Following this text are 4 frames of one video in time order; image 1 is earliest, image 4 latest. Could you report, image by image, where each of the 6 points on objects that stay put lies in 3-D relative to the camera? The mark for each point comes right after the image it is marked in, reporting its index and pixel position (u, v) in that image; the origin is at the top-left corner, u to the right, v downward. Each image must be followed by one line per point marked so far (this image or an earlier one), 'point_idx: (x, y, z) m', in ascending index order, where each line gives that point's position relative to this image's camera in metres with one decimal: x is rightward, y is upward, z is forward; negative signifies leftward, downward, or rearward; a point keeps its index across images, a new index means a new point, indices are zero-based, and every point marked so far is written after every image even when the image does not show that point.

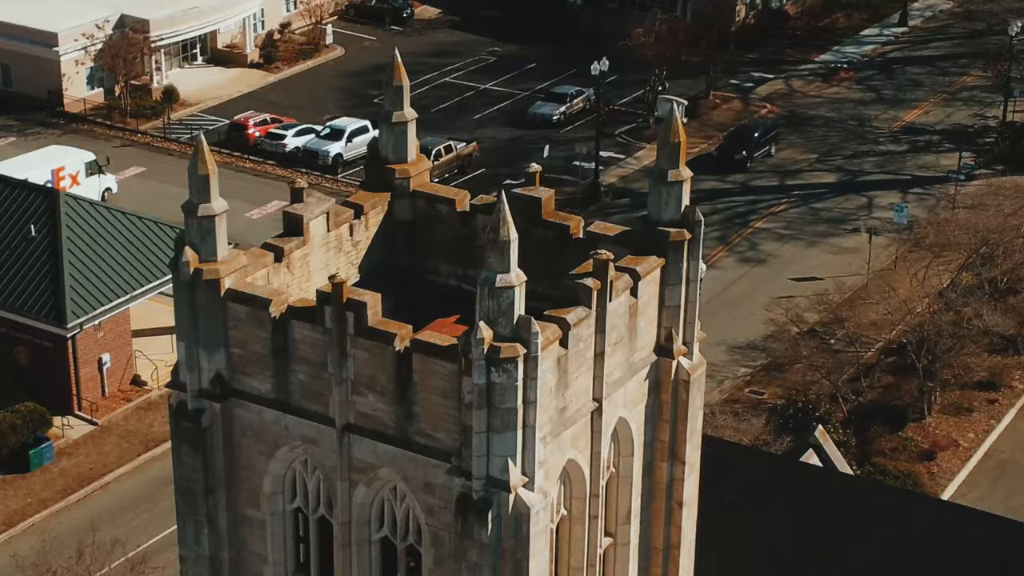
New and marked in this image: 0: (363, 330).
0: (-3.4, -1.0, +18.9) m
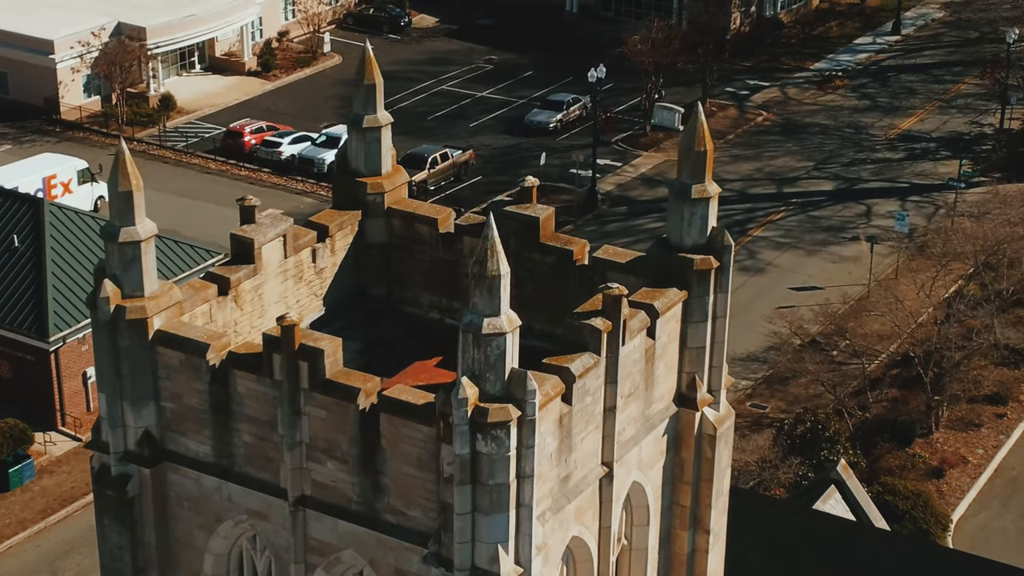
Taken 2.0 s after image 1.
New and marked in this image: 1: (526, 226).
0: (-3.6, -1.8, +15.4) m
1: (+0.3, +1.4, +18.7) m
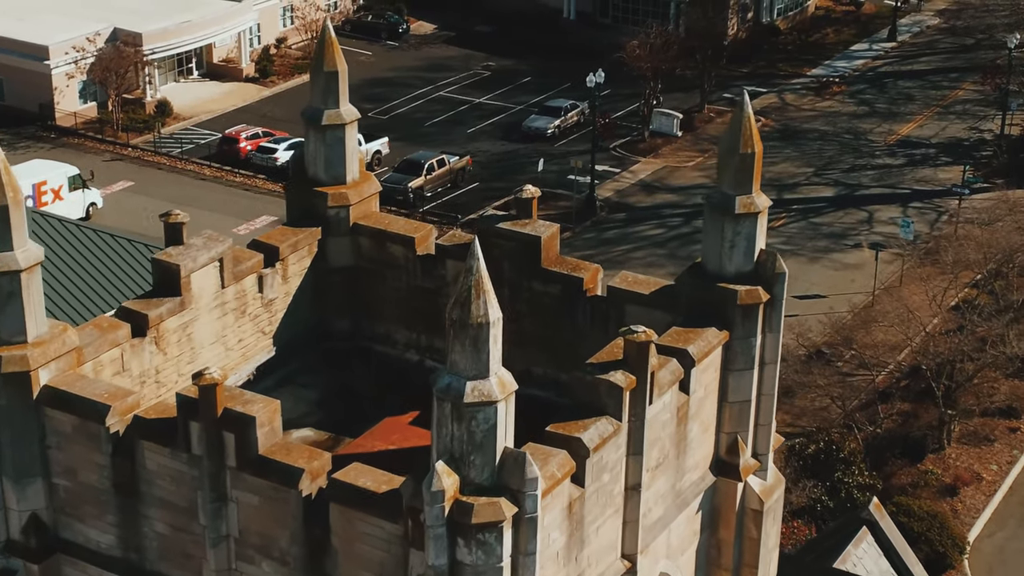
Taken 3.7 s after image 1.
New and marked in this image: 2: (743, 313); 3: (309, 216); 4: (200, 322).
0: (-3.7, -2.4, +11.6) m
1: (+0.2, +0.7, +15.0) m
2: (+3.9, -0.4, +13.9) m
3: (-3.9, +1.4, +16.1) m
4: (-5.5, -0.6, +14.7) m
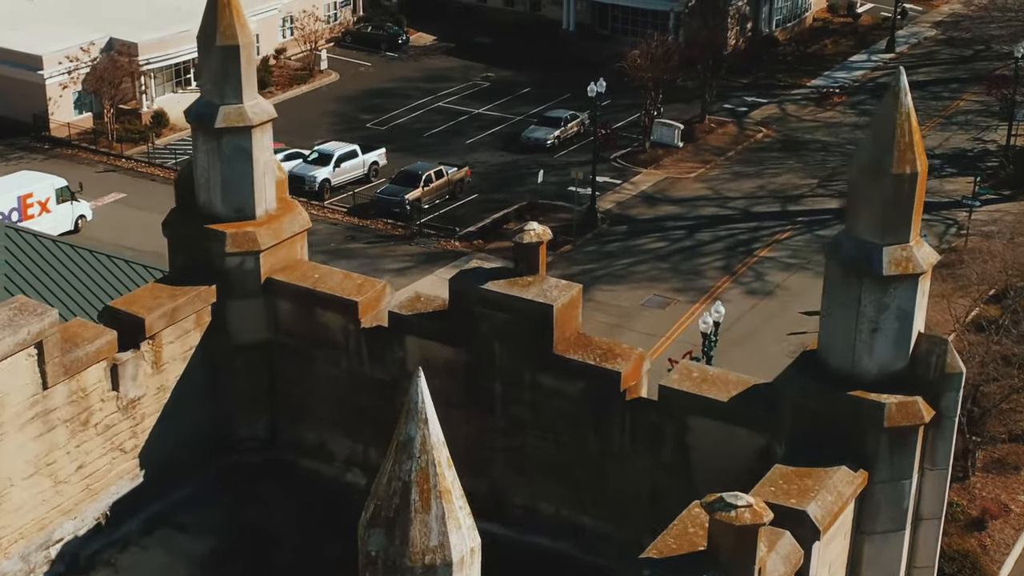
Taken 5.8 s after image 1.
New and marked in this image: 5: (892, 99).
0: (-3.7, -3.5, +6.0) m
1: (+0.2, -0.4, +9.4) m
2: (+3.8, -1.5, +8.3) m
3: (-4.0, +0.3, +10.6) m
4: (-5.6, -1.7, +9.1) m
5: (+3.7, +1.8, +8.0) m
